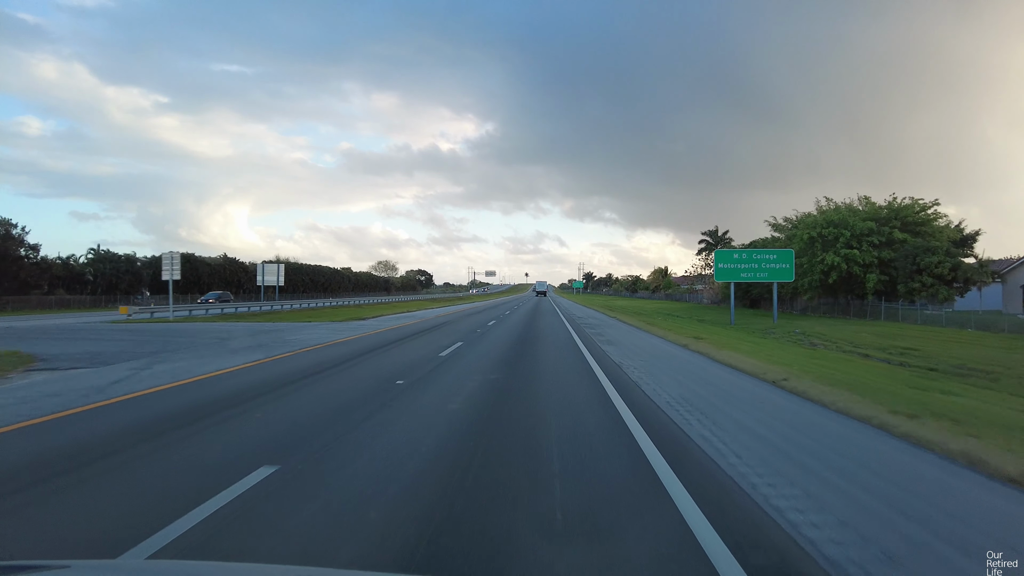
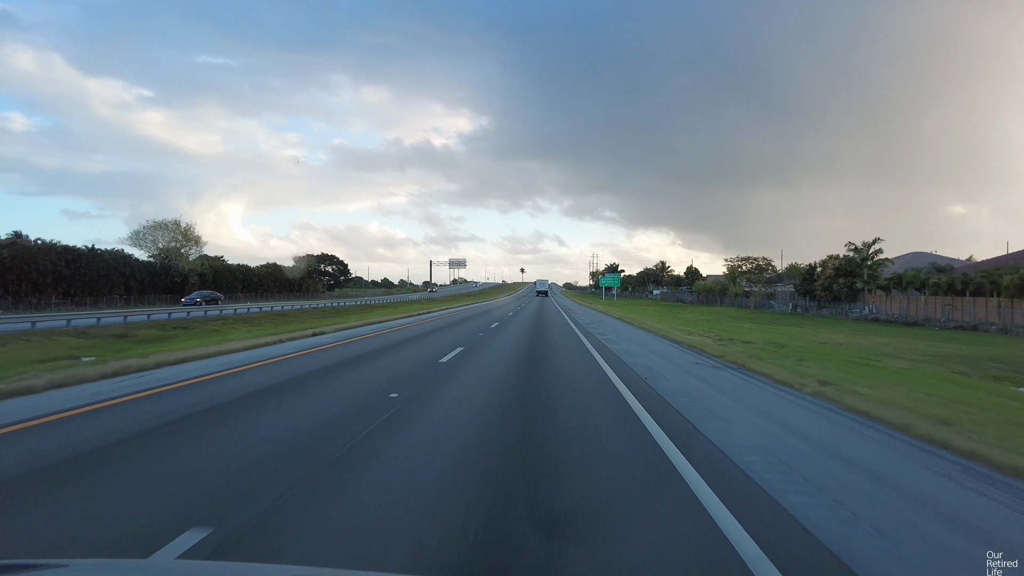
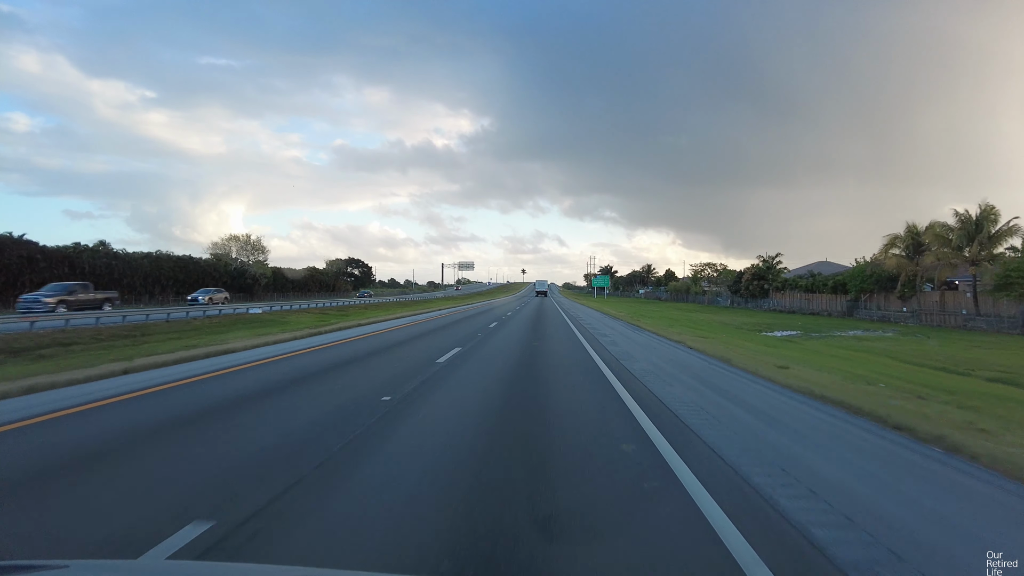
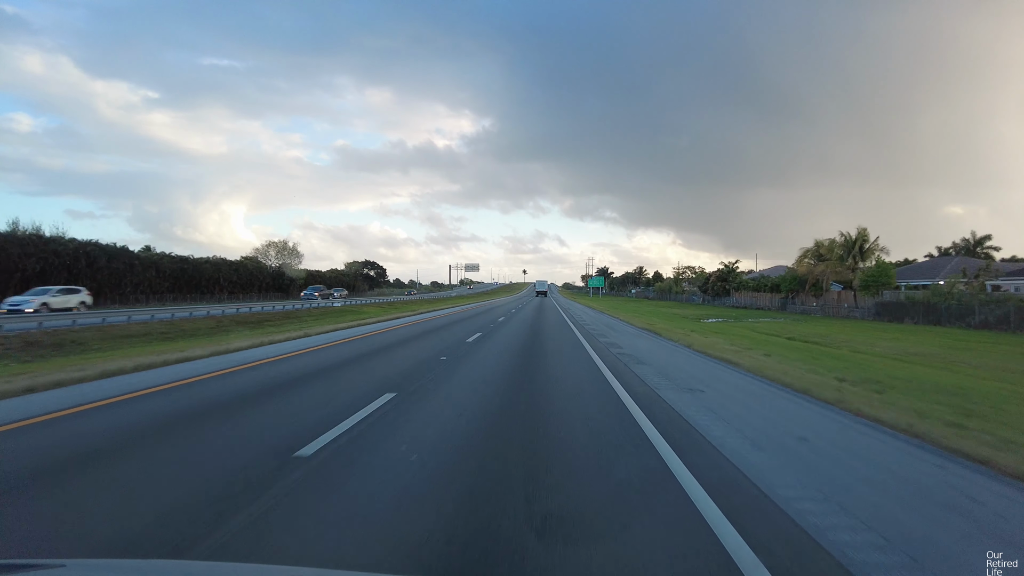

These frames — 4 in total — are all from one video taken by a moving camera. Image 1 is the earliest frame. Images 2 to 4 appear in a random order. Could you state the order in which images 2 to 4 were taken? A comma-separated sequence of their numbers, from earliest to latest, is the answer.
4, 3, 2
